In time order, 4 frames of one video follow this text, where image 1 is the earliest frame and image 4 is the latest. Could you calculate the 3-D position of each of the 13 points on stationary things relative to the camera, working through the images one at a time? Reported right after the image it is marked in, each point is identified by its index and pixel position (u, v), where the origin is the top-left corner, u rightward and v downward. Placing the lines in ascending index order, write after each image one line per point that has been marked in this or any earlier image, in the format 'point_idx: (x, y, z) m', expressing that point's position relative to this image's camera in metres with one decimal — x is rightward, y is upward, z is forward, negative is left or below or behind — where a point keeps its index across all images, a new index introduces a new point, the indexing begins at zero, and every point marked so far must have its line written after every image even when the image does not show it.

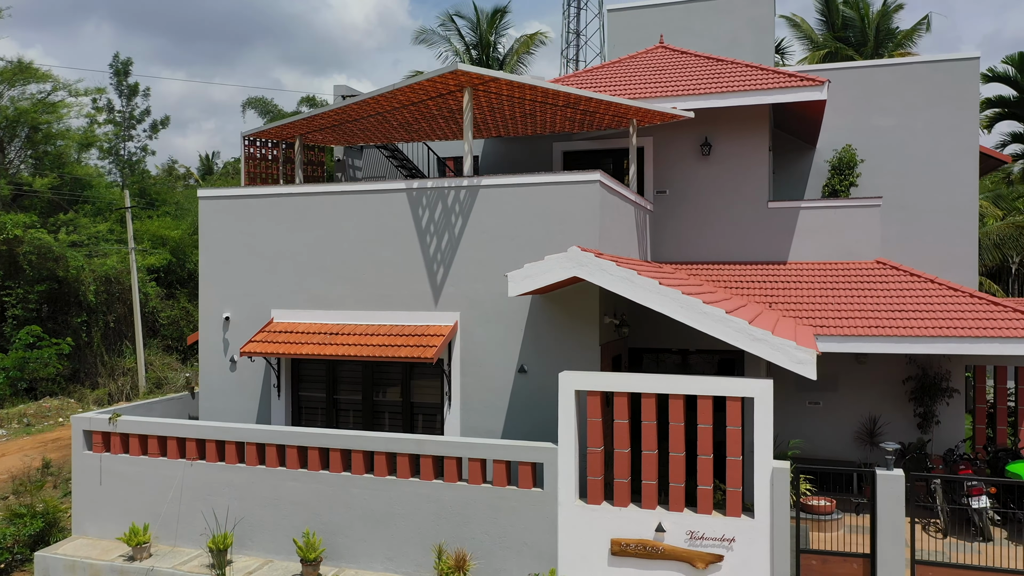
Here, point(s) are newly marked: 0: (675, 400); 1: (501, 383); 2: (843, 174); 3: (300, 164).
0: (+1.9, -1.3, +9.4) m
1: (-0.1, -1.3, +11.6) m
2: (+7.2, +2.5, +17.8) m
3: (-4.1, +2.3, +15.4) m
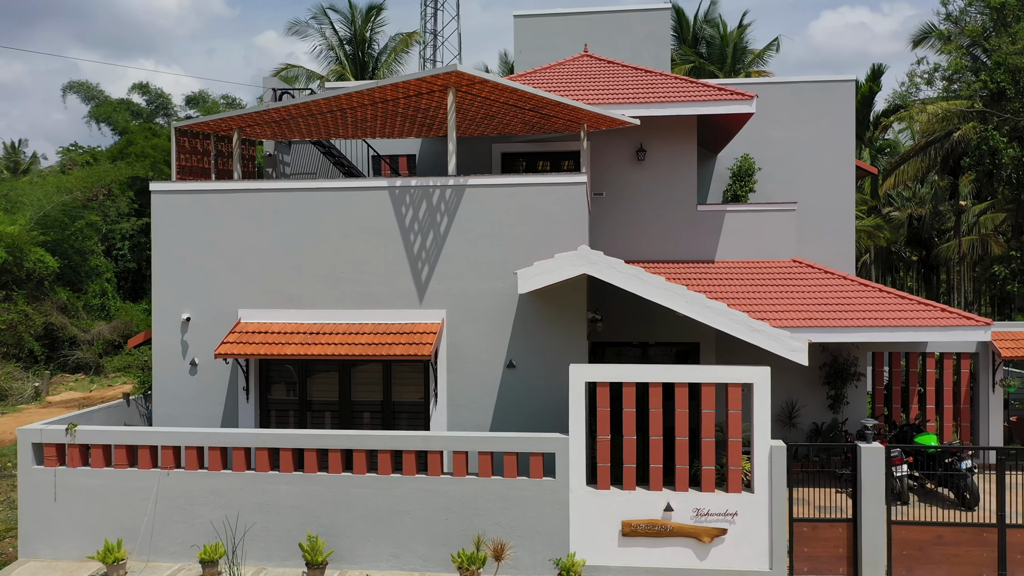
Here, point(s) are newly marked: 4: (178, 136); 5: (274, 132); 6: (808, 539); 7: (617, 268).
0: (+2.1, -1.2, +10.1) m
1: (-0.3, -1.3, +11.8) m
2: (+5.5, +2.6, +19.4) m
3: (-5.0, +2.4, +14.8) m
4: (-6.0, +2.7, +14.5) m
5: (-4.5, +2.9, +15.1) m
6: (+3.6, -3.1, +10.0) m
7: (+1.3, +0.3, +10.2) m
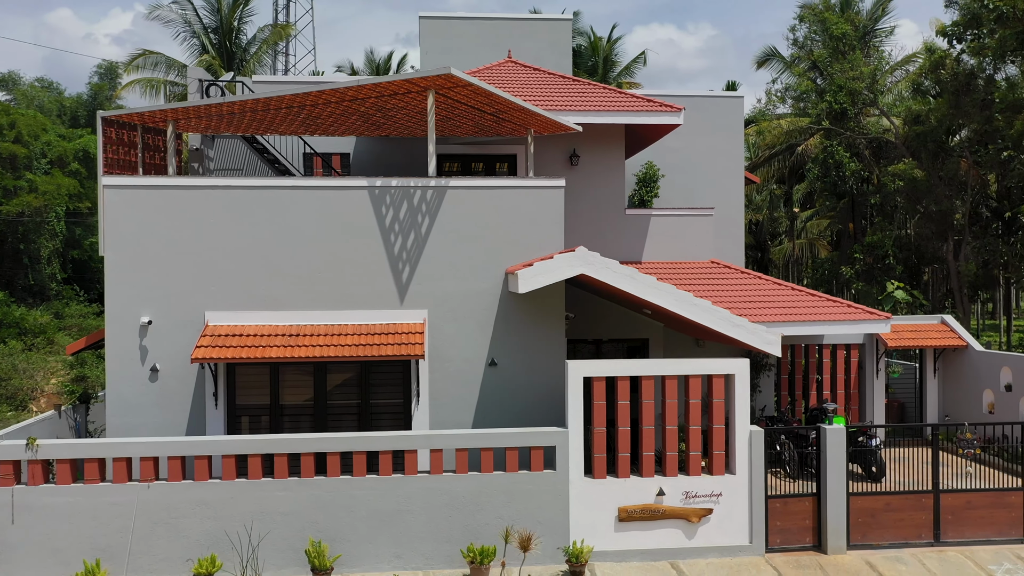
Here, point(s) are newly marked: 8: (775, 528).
0: (+2.1, -1.2, +10.9) m
1: (-0.6, -1.3, +12.1) m
2: (+3.5, +2.6, +20.7) m
3: (-5.8, +2.3, +14.0) m
4: (-6.7, +2.7, +13.5) m
5: (-5.4, +2.9, +14.4) m
6: (+3.7, -3.1, +11.1) m
7: (+1.3, +0.3, +10.8) m
8: (+3.6, -3.3, +11.0) m
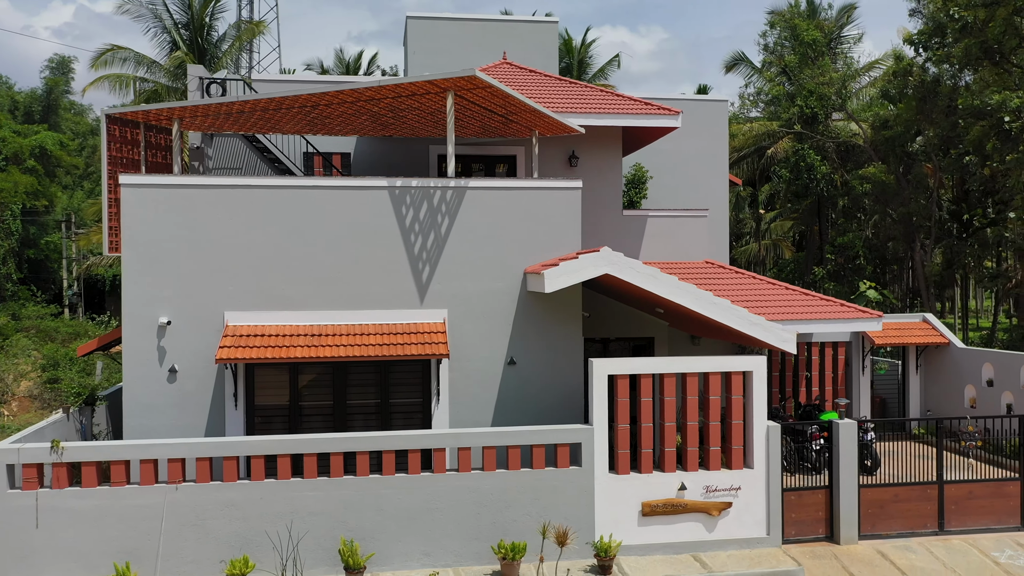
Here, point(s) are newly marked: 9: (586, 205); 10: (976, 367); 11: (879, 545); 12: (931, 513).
0: (+2.4, -1.2, +11.2) m
1: (-0.4, -1.3, +12.2) m
2: (+3.3, +2.6, +21.0) m
3: (-5.7, +2.3, +13.8) m
4: (-6.5, +2.7, +13.3) m
5: (-5.2, +2.9, +14.3) m
6: (+4.0, -3.1, +11.4) m
7: (+1.7, +0.3, +11.0) m
8: (+3.9, -3.3, +11.4) m
9: (+1.6, +1.8, +17.5) m
10: (+9.9, -1.7, +17.3) m
11: (+5.1, -3.6, +11.4) m
12: (+6.1, -3.3, +11.8) m
